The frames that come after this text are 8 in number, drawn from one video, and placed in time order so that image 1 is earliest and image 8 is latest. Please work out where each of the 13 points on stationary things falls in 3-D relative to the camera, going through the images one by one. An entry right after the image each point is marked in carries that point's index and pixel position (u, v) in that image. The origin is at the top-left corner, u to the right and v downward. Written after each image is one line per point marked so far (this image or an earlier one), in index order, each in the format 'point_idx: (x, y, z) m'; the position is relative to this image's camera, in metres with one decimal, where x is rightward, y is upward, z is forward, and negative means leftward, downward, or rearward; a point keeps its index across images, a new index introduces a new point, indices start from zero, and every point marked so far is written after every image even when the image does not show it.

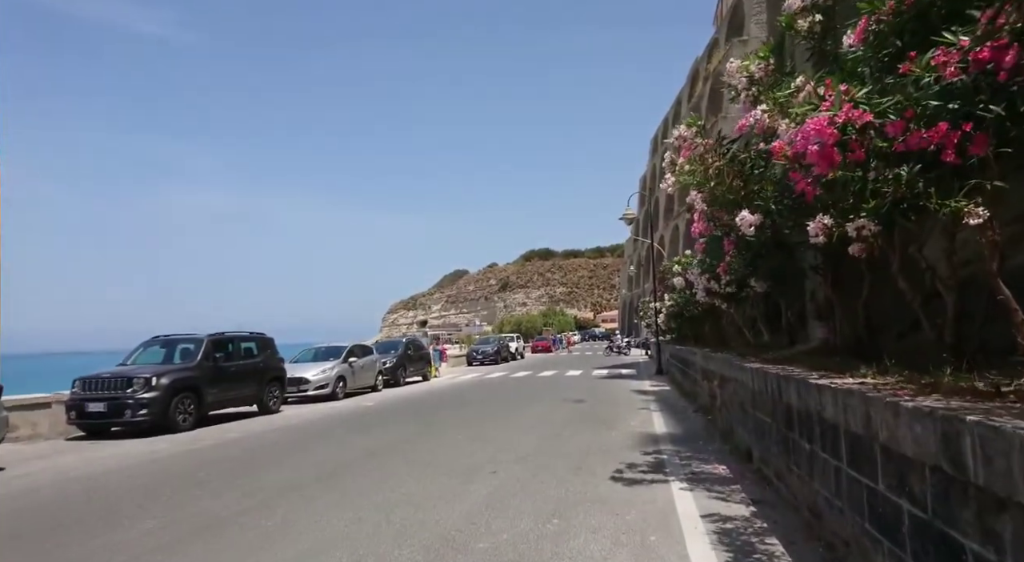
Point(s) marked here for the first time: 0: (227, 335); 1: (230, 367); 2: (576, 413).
0: (-7.4, -1.4, +16.5) m
1: (-7.0, -2.1, +15.9) m
2: (+1.5, -3.0, +14.7) m
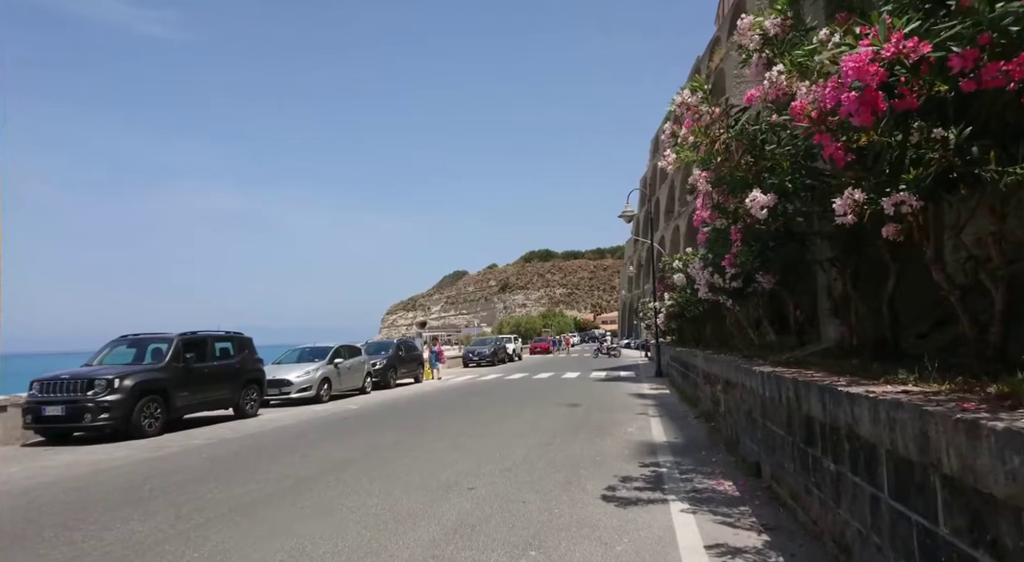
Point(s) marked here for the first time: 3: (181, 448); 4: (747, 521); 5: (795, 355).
0: (-7.6, -1.3, +15.6) m
1: (-7.3, -2.0, +15.0) m
2: (+1.2, -2.9, +13.7) m
3: (-6.1, -3.1, +11.9) m
4: (+2.1, -2.2, +5.8) m
5: (+4.7, -1.2, +10.7) m
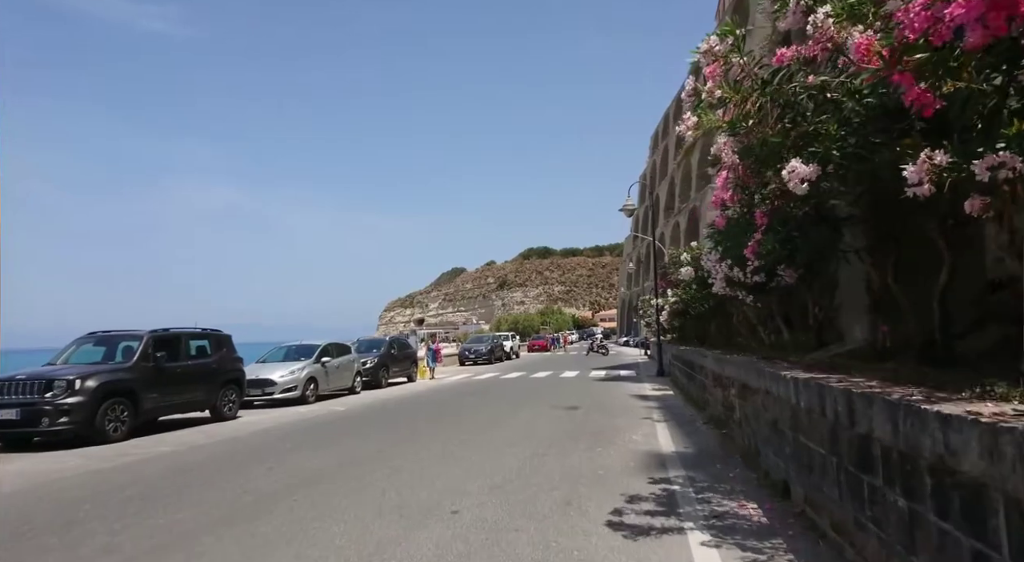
0: (-7.7, -1.1, +14.6) m
1: (-7.4, -1.9, +14.0) m
2: (+1.1, -2.8, +12.8) m
3: (-6.2, -3.0, +10.9) m
4: (+2.1, -2.1, +4.9) m
5: (+4.6, -1.1, +9.8) m
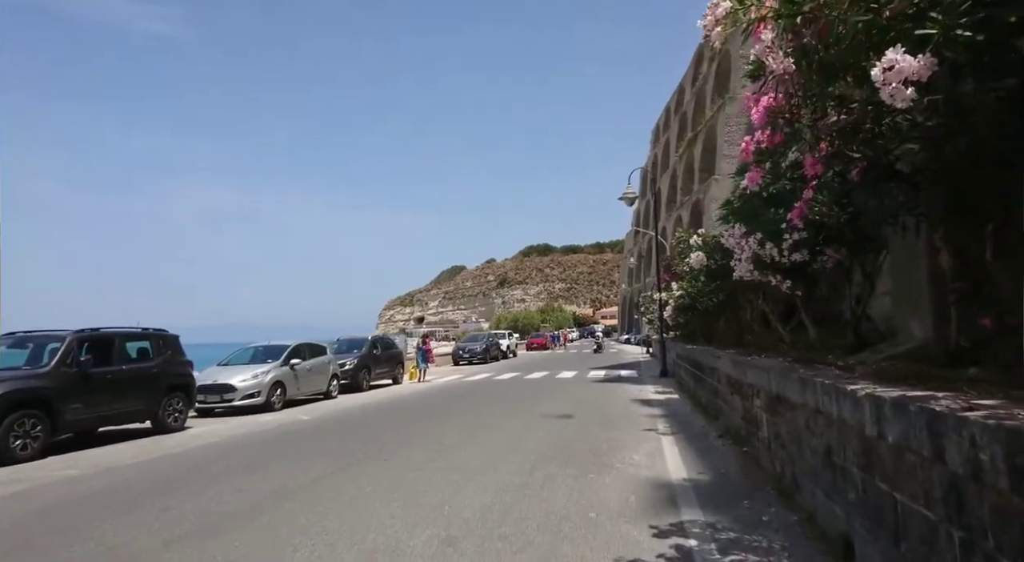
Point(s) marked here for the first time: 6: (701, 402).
0: (-8.0, -1.0, +12.8) m
1: (-7.7, -1.7, +12.1) m
2: (+0.8, -2.6, +10.9) m
3: (-6.6, -2.8, +9.0) m
4: (+1.7, -1.9, +3.0) m
5: (+4.3, -0.9, +7.9) m
6: (+4.1, -2.6, +13.9) m
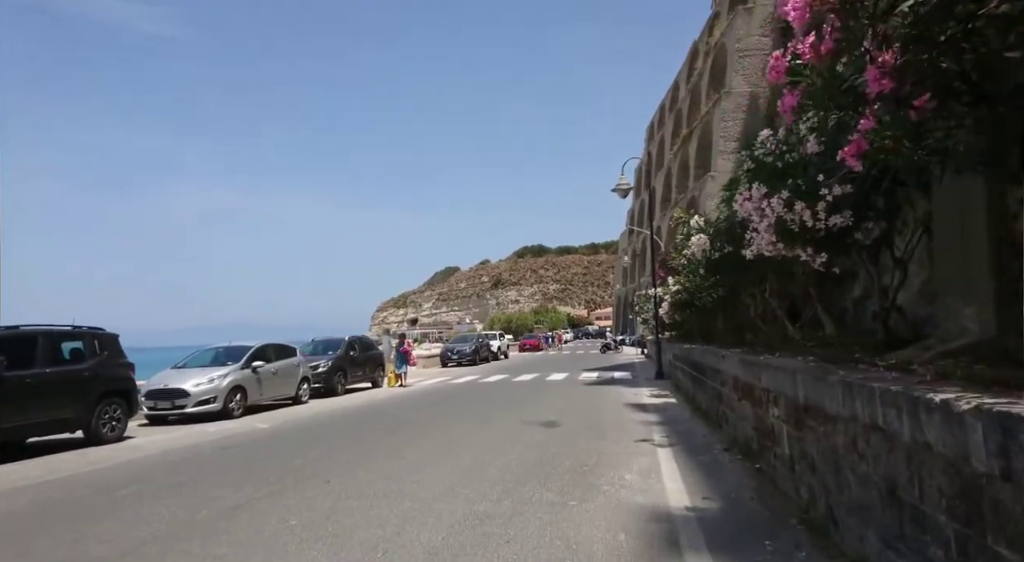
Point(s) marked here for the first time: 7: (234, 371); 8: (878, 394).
0: (-8.4, -0.9, +11.2) m
1: (-8.1, -1.6, +10.6) m
2: (+0.4, -2.4, +9.4) m
3: (-6.9, -2.7, +7.5) m
4: (+1.4, -1.7, +1.5) m
5: (+3.9, -0.7, +6.4) m
6: (+3.7, -2.5, +12.5) m
7: (-6.9, -2.2, +16.0) m
8: (+2.1, -0.7, +3.7) m
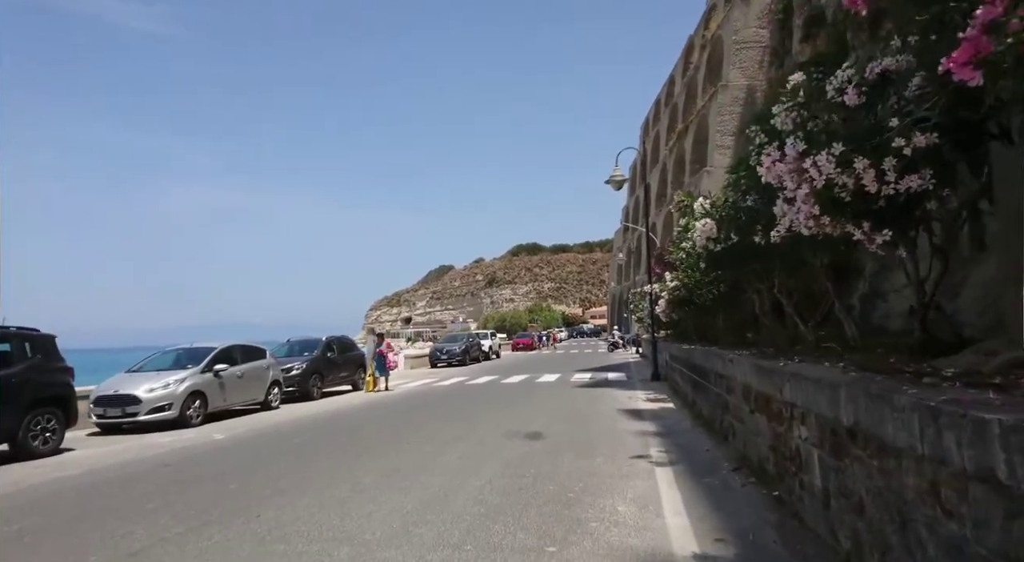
0: (-8.8, -0.8, +9.9) m
1: (-8.4, -1.5, +9.3) m
2: (+0.1, -2.4, +8.2) m
3: (-7.2, -2.6, +6.2) m
4: (+1.1, -1.7, +0.3) m
5: (+3.6, -0.7, +5.2) m
6: (+3.4, -2.4, +11.2) m
7: (-7.3, -2.1, +14.7) m
8: (+1.8, -0.6, +2.4) m
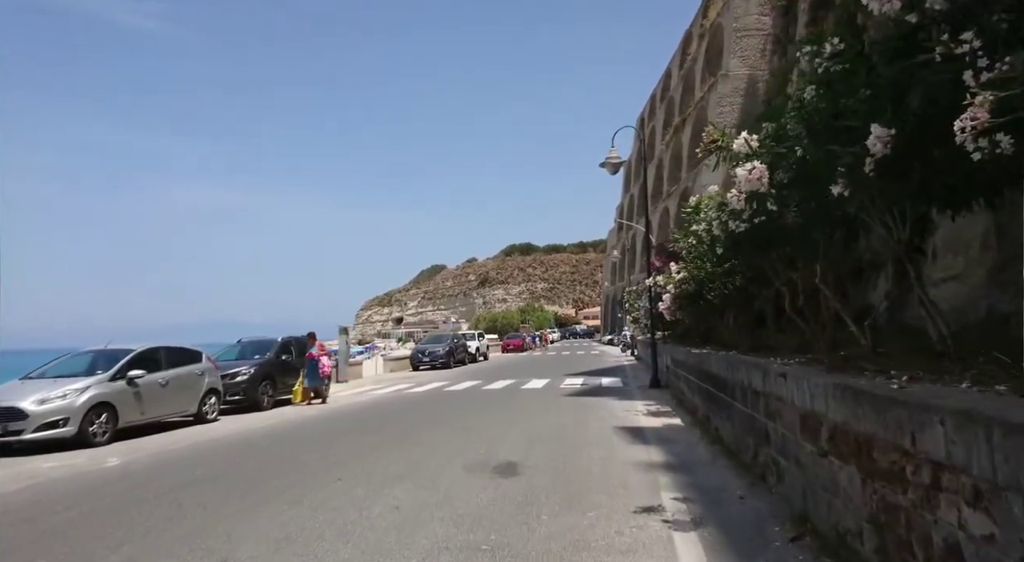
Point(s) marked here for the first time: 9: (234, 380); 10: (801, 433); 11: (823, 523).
0: (-9.2, -0.5, +7.3) m
1: (-8.9, -1.3, +6.7) m
2: (-0.3, -2.2, +5.6) m
3: (-7.6, -2.3, +3.6) m
4: (+0.8, -1.5, -2.2) m
5: (+3.3, -0.5, +2.7) m
6: (+2.9, -2.2, +8.7) m
7: (-7.8, -1.9, +12.1) m
8: (+1.5, -0.4, -0.1) m
9: (-7.2, -2.5, +16.6) m
10: (+2.4, -1.3, +5.4) m
11: (+2.3, -1.8, +4.9) m
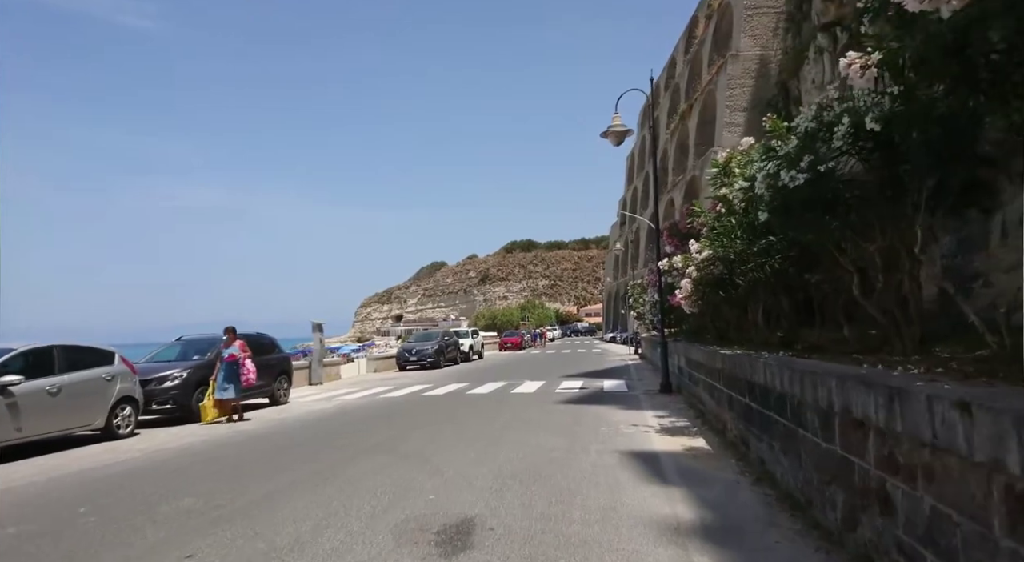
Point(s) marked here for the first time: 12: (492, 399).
0: (-9.6, -0.3, +4.6) m
1: (-9.2, -1.0, +3.9) m
2: (-0.7, -1.9, +2.9) m
3: (-8.0, -2.1, +0.8) m
4: (+0.4, -1.2, -5.0) m
5: (+2.9, -0.2, -0.1) m
6: (+2.5, -1.9, +6.0) m
7: (-8.1, -1.6, +9.4) m
8: (+1.1, -0.1, -2.9) m
9: (-7.5, -2.2, +13.9) m
10: (+2.0, -1.0, +2.6) m
11: (+1.9, -1.6, +2.1) m
12: (-0.6, -3.4, +18.5) m
